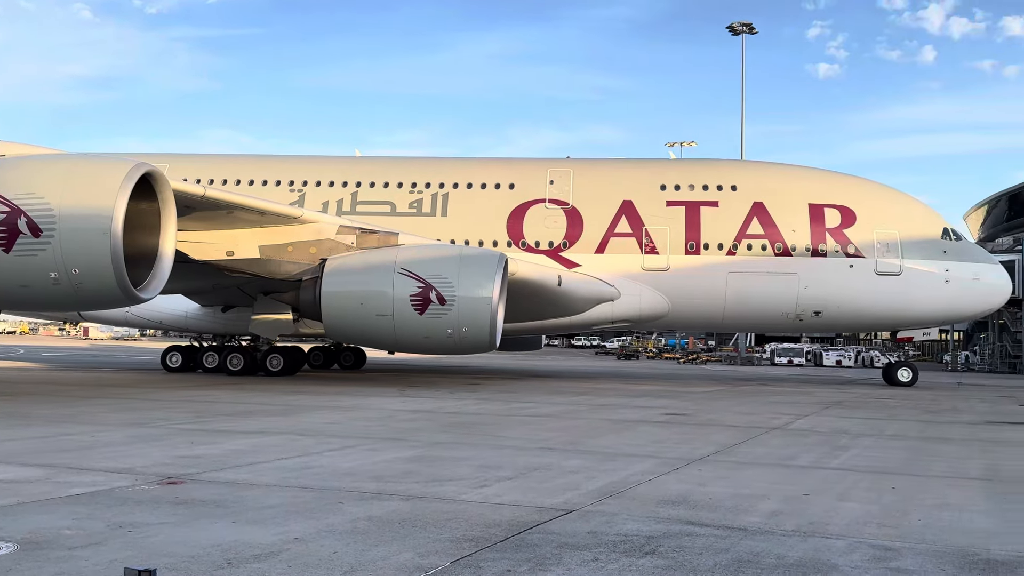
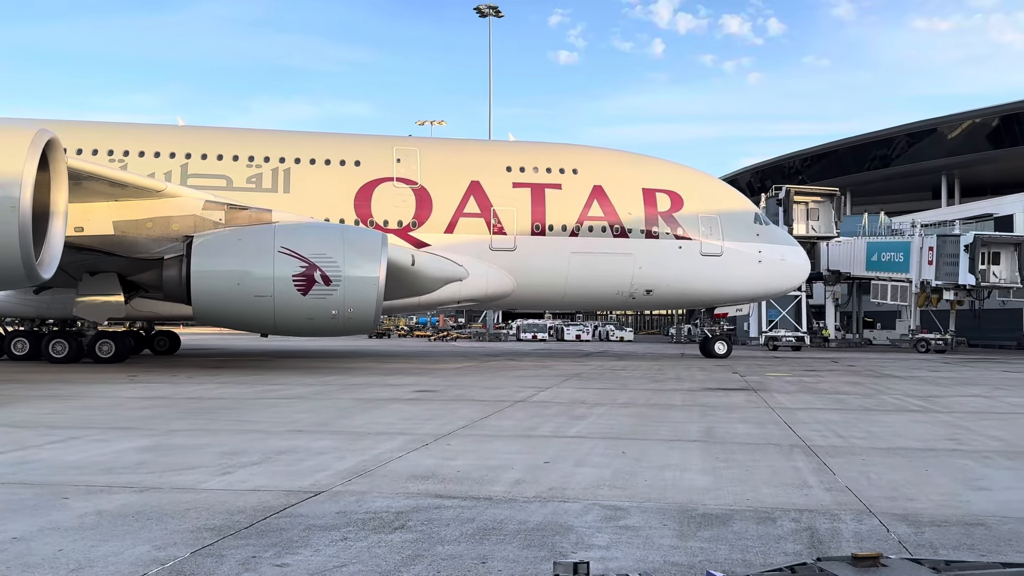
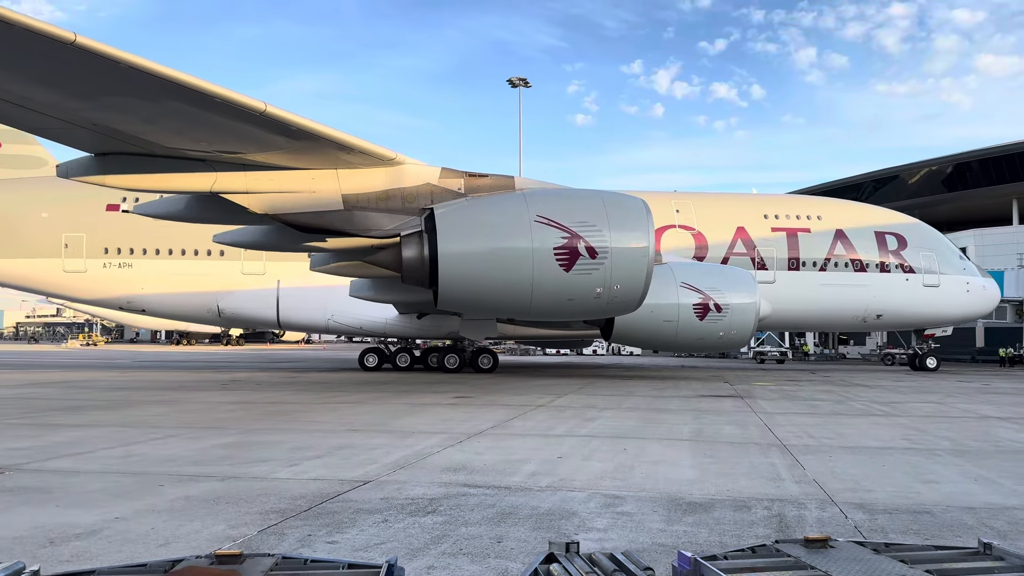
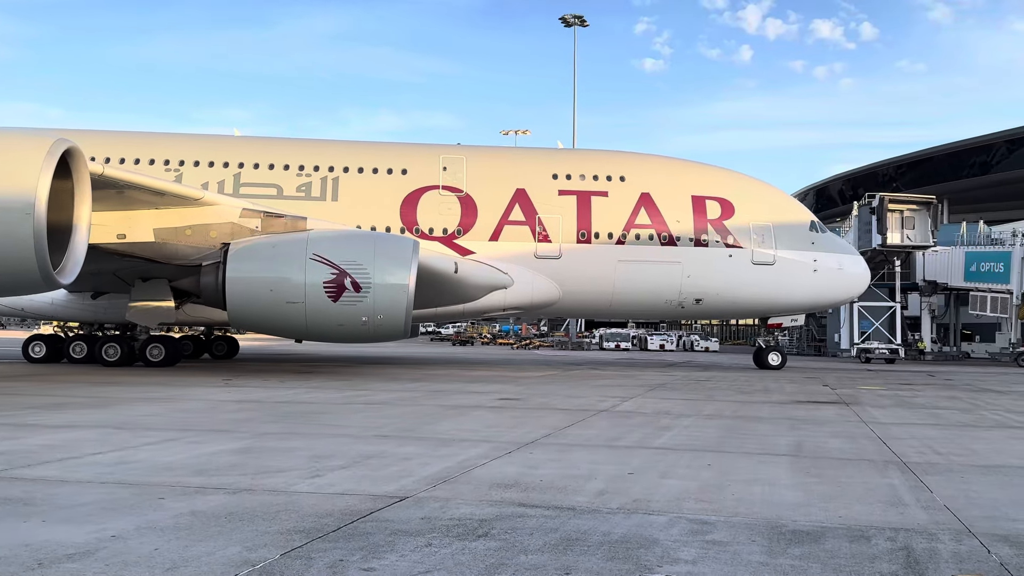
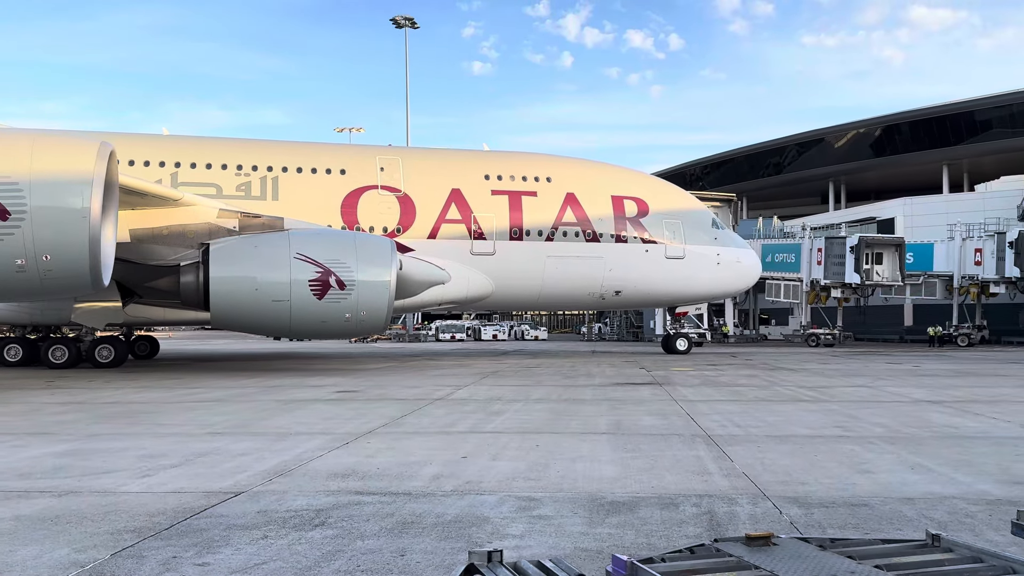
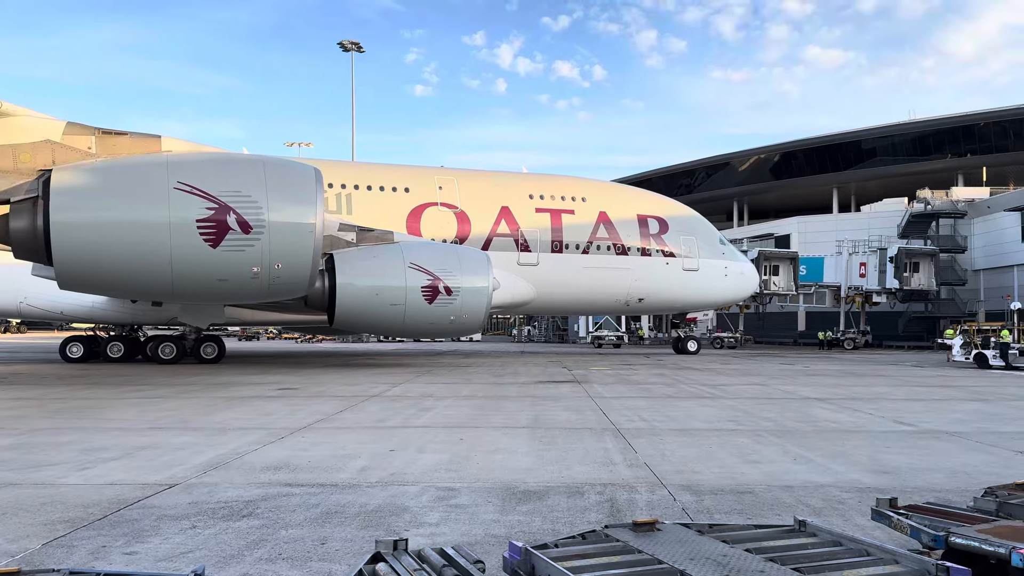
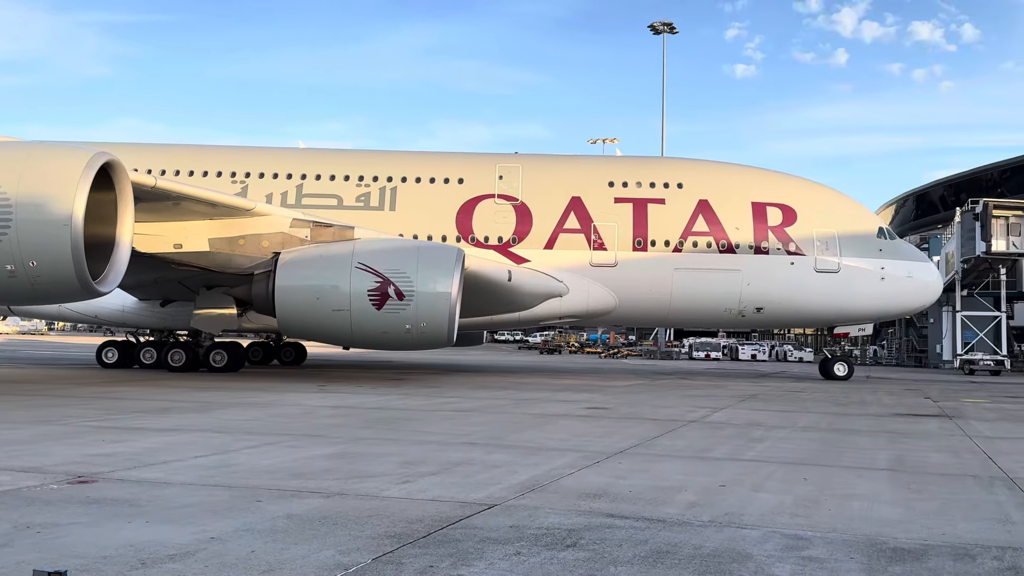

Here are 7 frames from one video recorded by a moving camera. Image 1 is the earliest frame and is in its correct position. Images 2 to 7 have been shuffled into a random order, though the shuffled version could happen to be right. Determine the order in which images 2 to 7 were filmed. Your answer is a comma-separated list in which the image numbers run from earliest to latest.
7, 4, 2, 5, 6, 3
